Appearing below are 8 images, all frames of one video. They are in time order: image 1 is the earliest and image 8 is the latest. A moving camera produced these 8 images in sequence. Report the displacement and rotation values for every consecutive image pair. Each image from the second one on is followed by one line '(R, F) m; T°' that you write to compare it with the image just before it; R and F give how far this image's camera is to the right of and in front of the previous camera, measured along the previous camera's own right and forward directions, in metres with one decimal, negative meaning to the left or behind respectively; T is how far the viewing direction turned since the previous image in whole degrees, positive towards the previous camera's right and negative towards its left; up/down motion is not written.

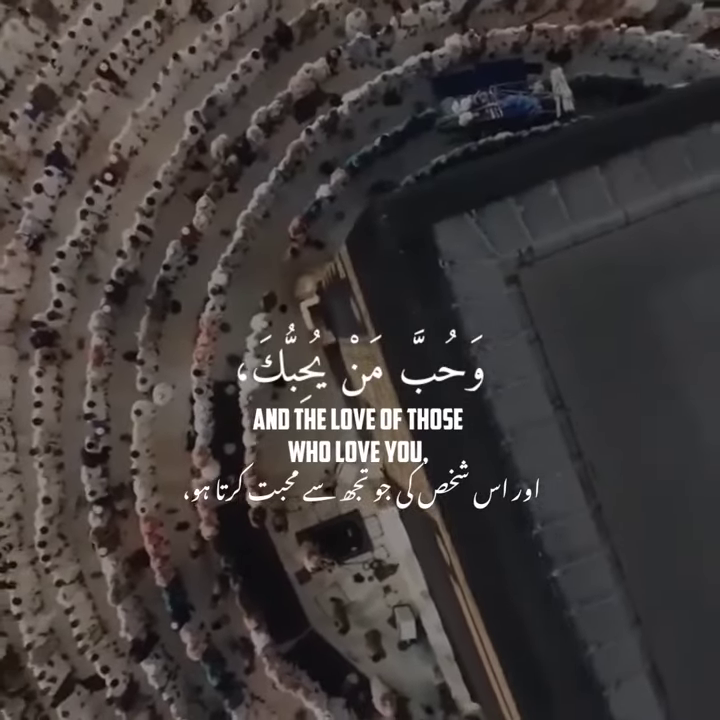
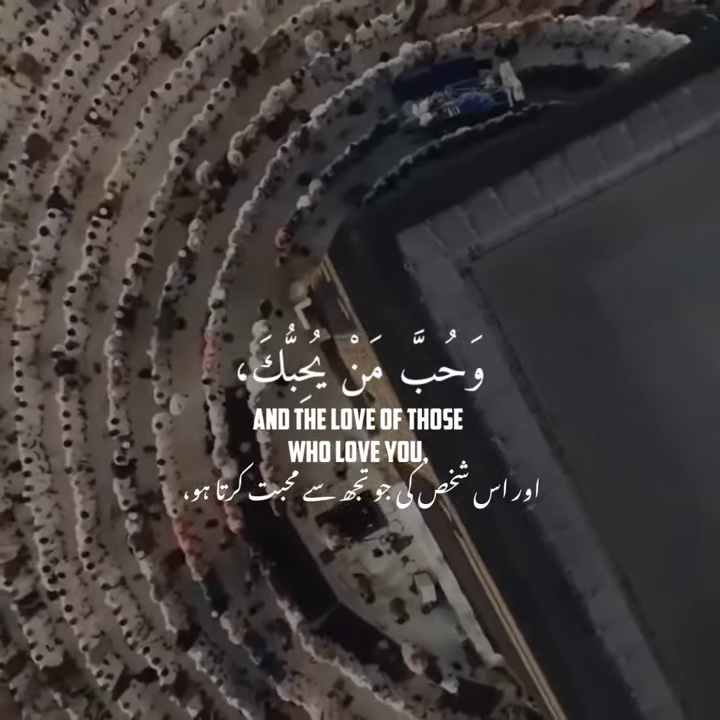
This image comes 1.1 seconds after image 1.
(+0.2, -0.6) m; -1°
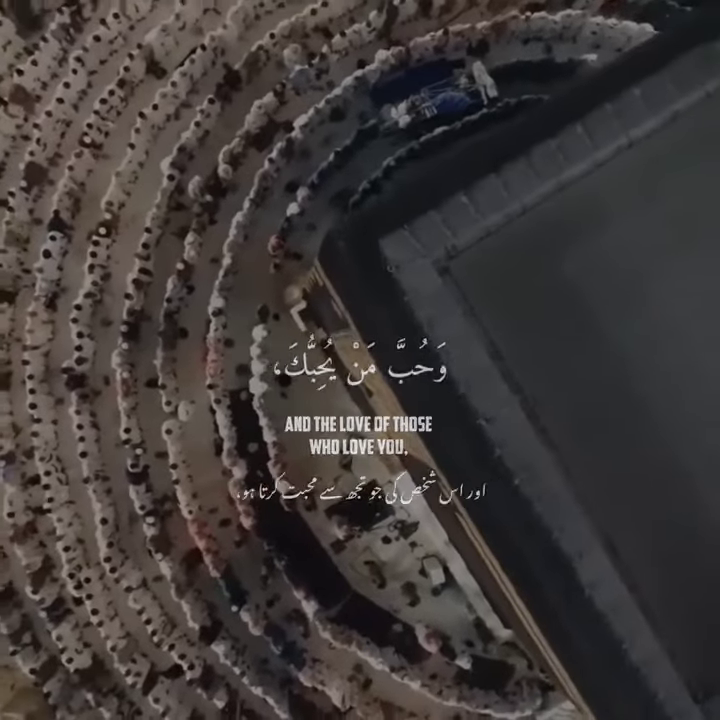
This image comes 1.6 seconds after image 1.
(0.0, -0.3) m; 0°
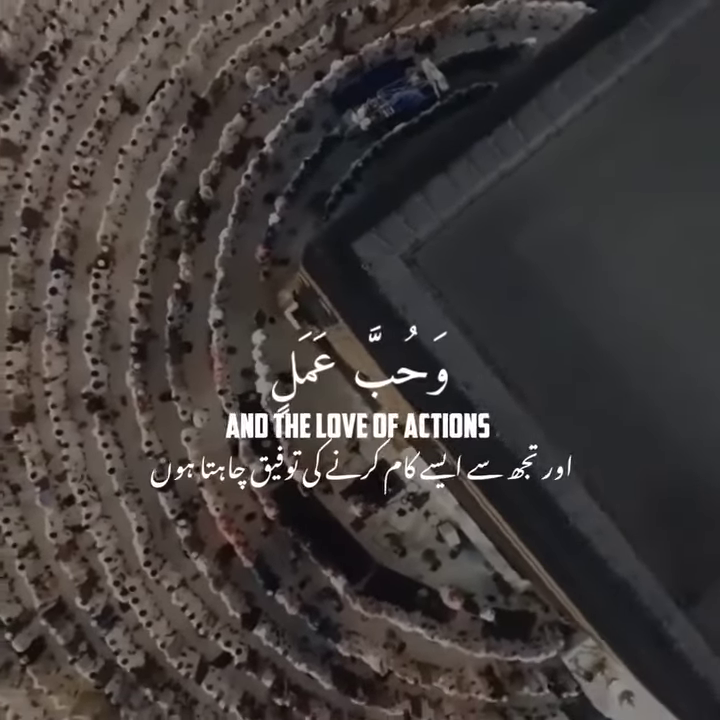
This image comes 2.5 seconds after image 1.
(0.0, -0.6) m; 0°
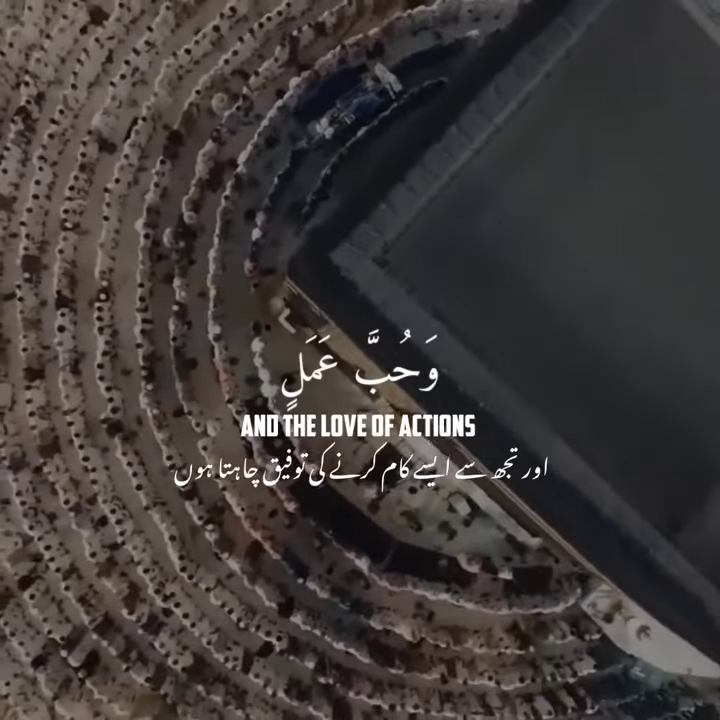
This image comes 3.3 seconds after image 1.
(0.0, -0.6) m; 0°
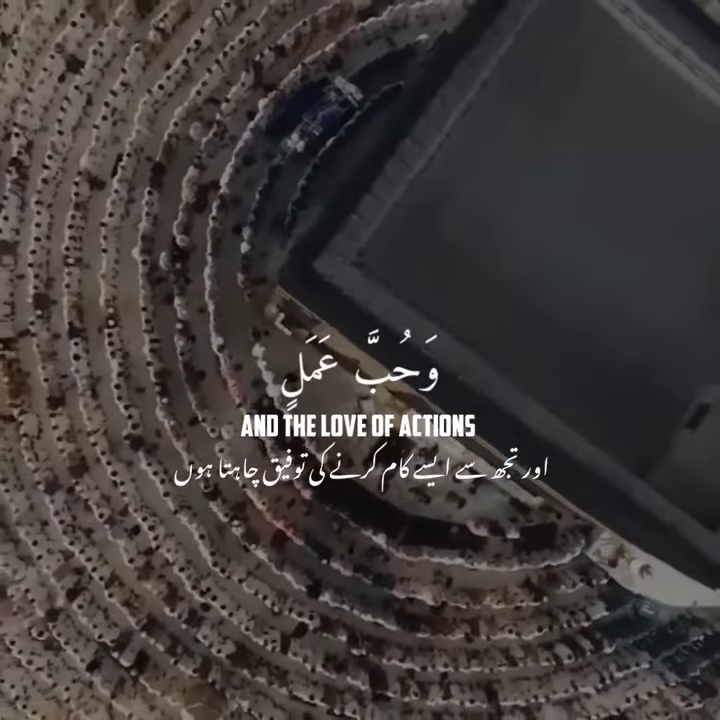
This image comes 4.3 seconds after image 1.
(0.0, -0.7) m; 0°
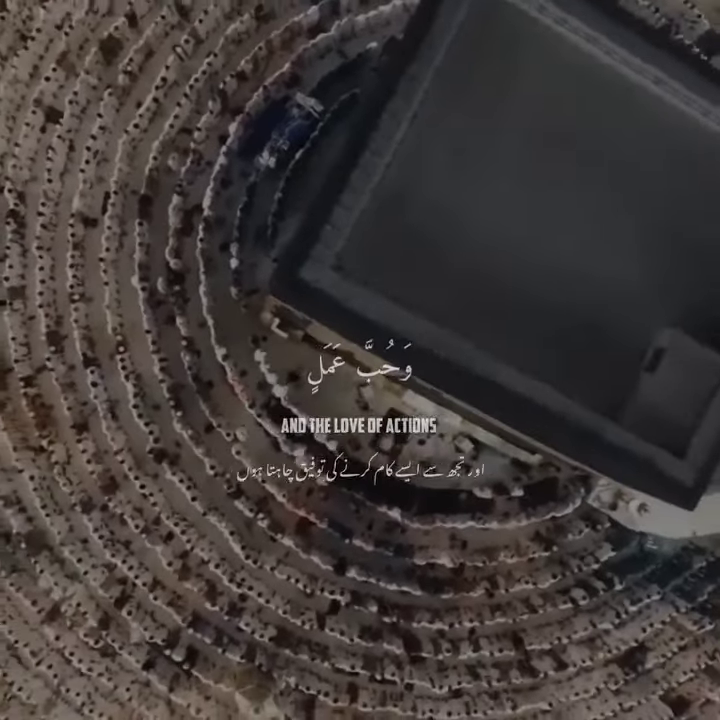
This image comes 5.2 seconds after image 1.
(+0.1, -0.8) m; 0°
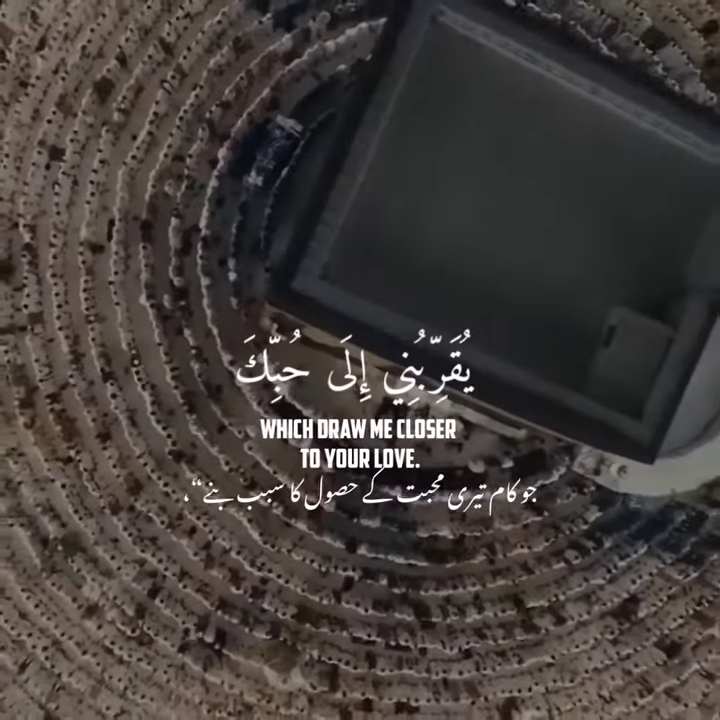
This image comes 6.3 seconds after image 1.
(+0.1, -1.0) m; 0°
